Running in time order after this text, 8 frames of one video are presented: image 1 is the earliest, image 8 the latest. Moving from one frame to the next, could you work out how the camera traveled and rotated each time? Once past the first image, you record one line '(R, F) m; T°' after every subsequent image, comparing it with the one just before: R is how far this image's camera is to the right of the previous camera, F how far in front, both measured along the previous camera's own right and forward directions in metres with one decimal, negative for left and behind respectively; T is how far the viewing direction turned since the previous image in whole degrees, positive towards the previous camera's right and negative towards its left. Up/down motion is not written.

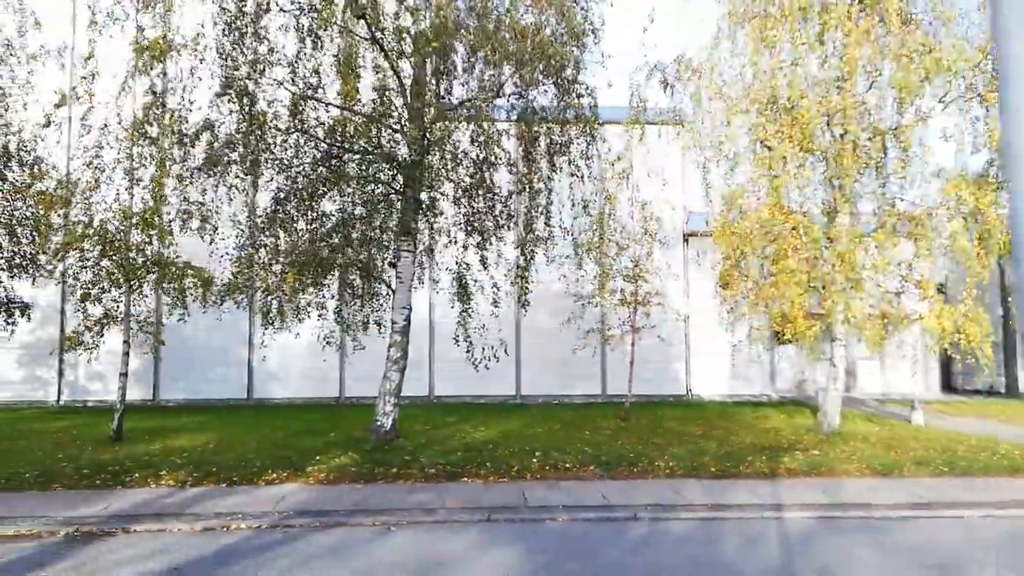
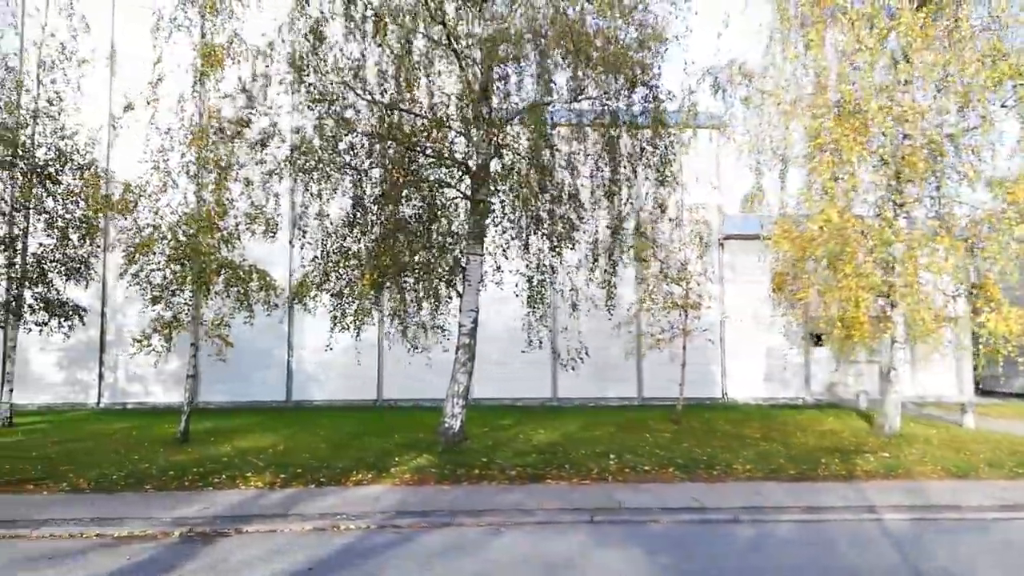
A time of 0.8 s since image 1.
(-1.3, -0.1) m; 0°
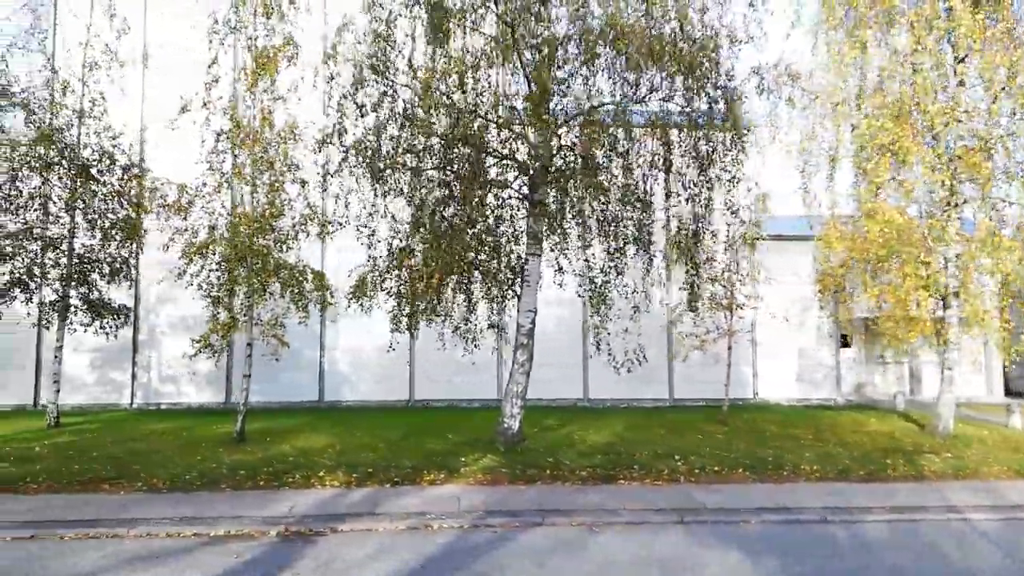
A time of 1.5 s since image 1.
(-1.2, 0.0) m; 0°
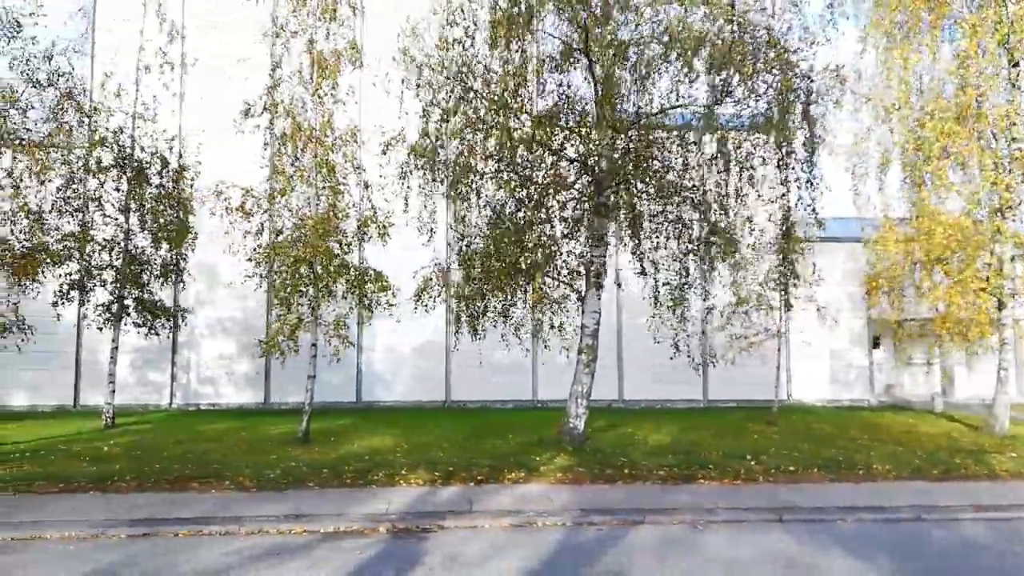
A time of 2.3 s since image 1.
(-1.3, -0.1) m; 0°
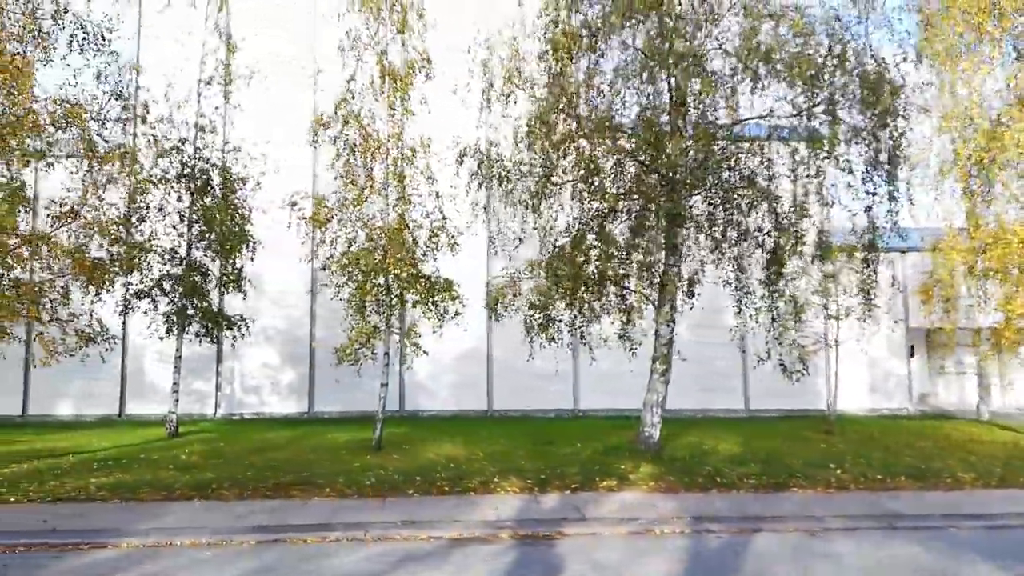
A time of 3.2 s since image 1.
(-1.5, -0.1) m; 0°
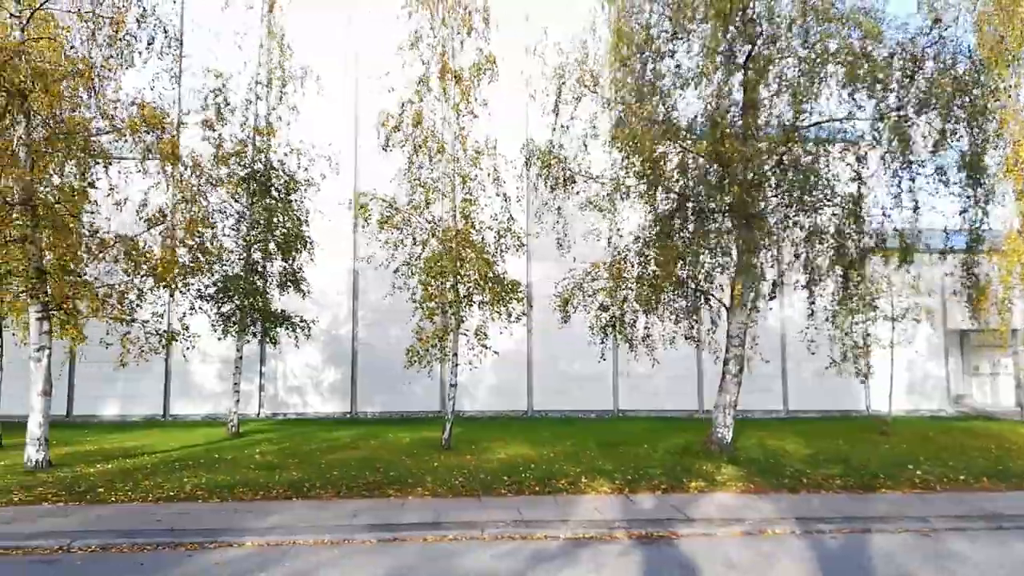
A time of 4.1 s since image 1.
(-1.5, -0.1) m; 0°
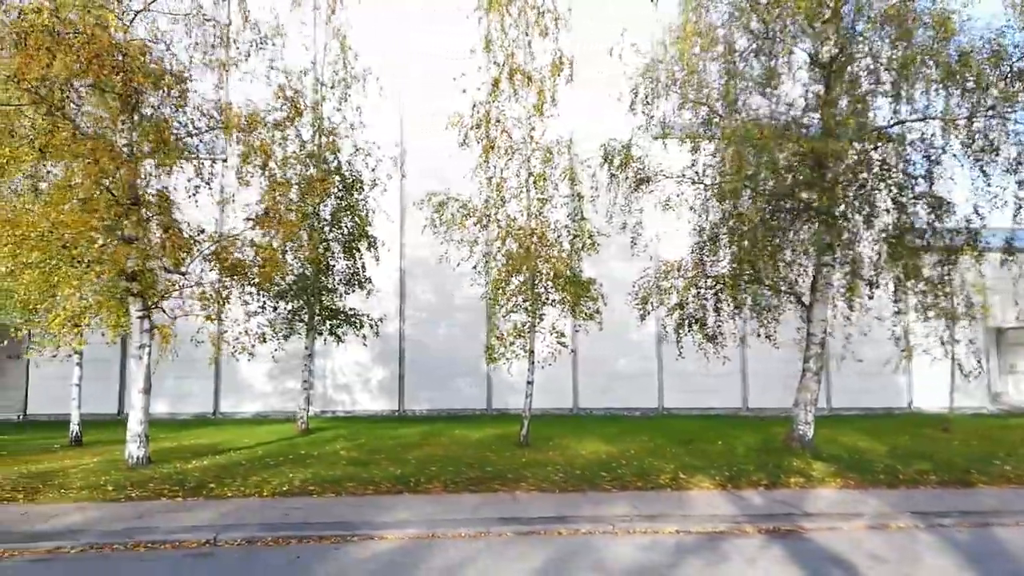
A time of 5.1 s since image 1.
(-1.7, -0.2) m; 0°
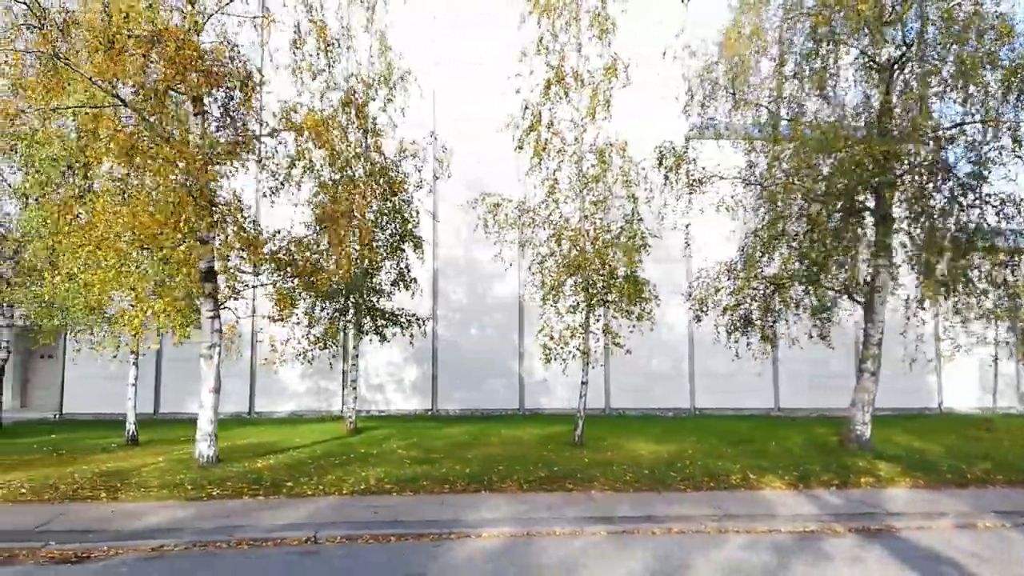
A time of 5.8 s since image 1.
(-1.2, -0.1) m; 0°
